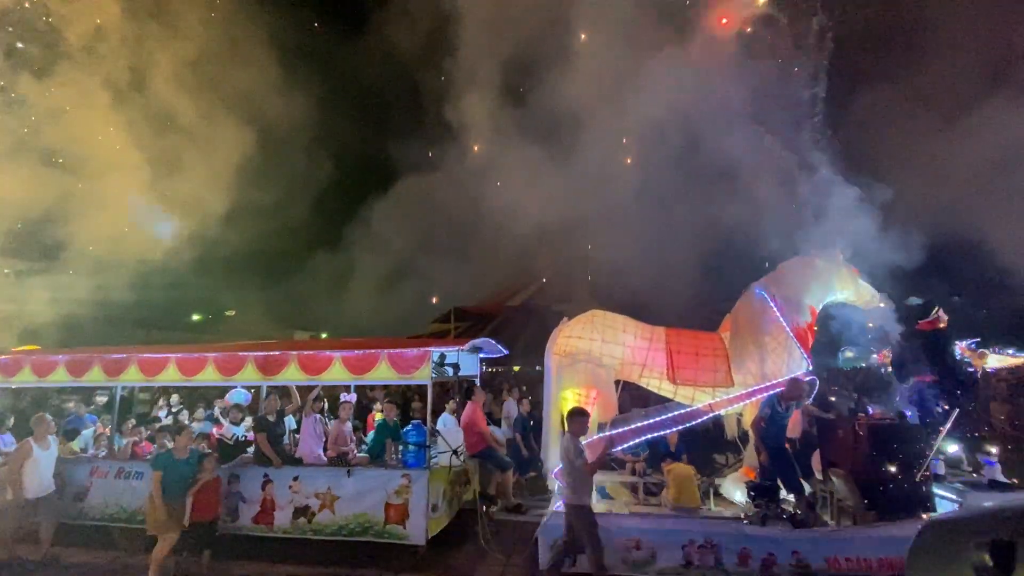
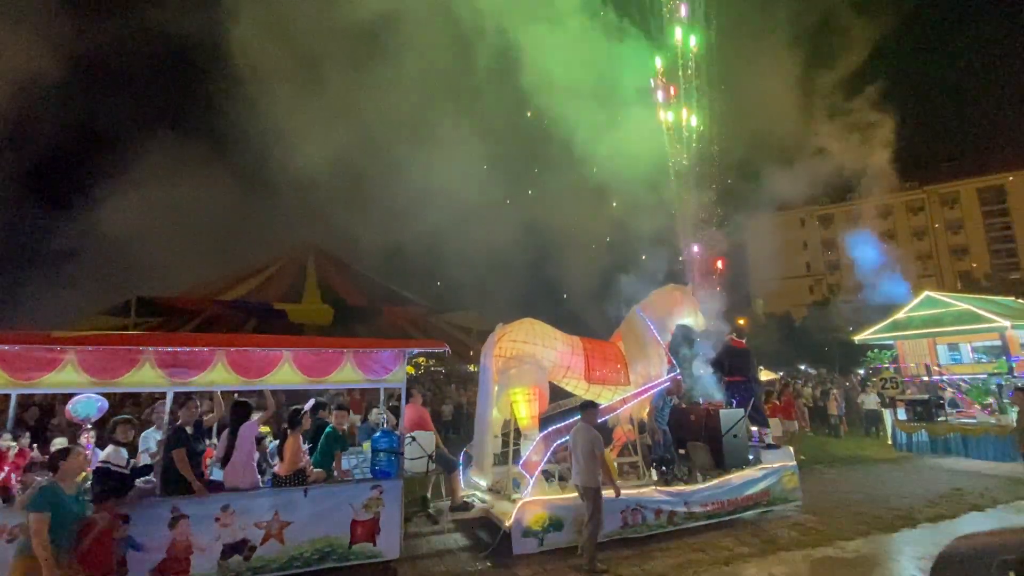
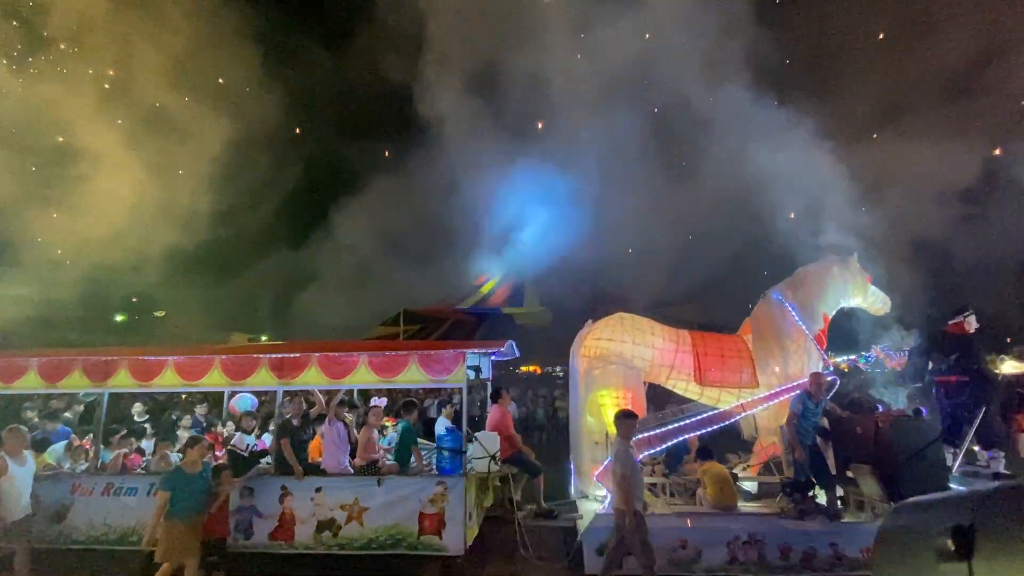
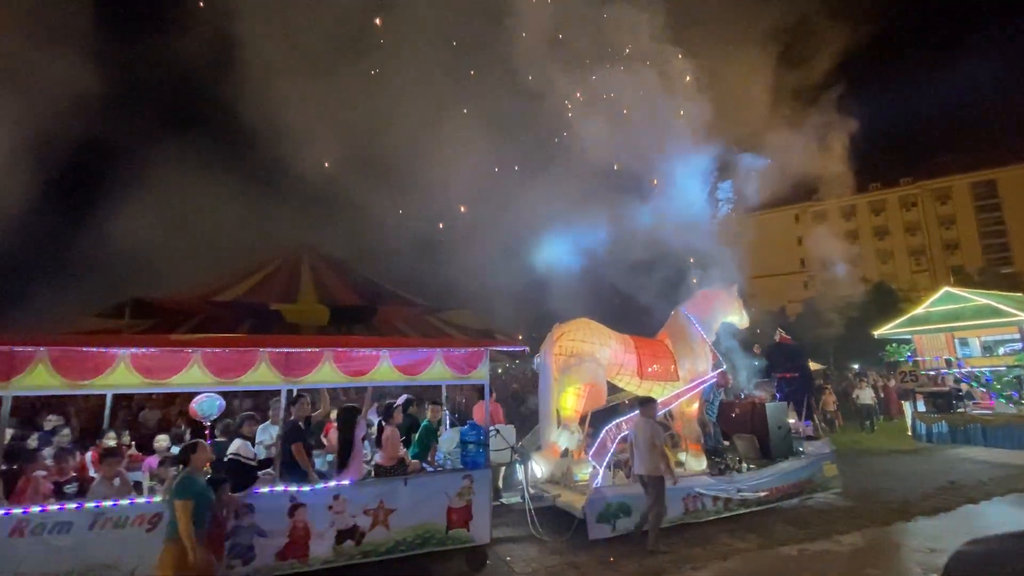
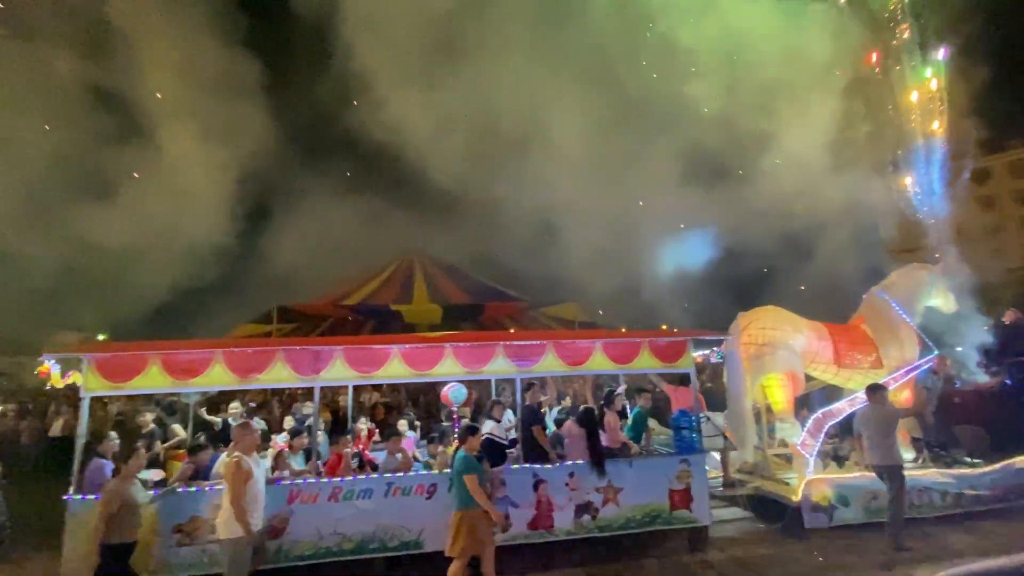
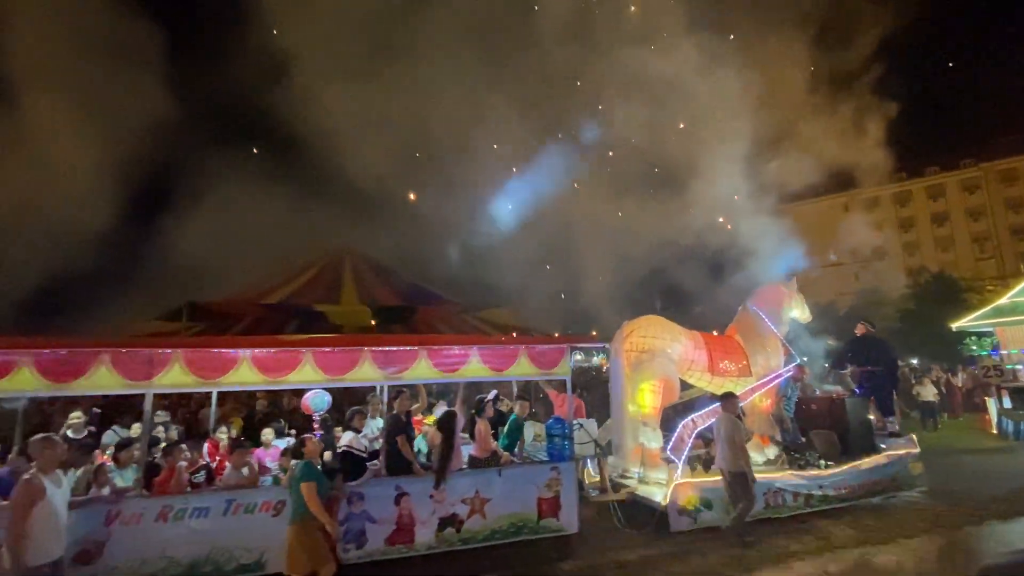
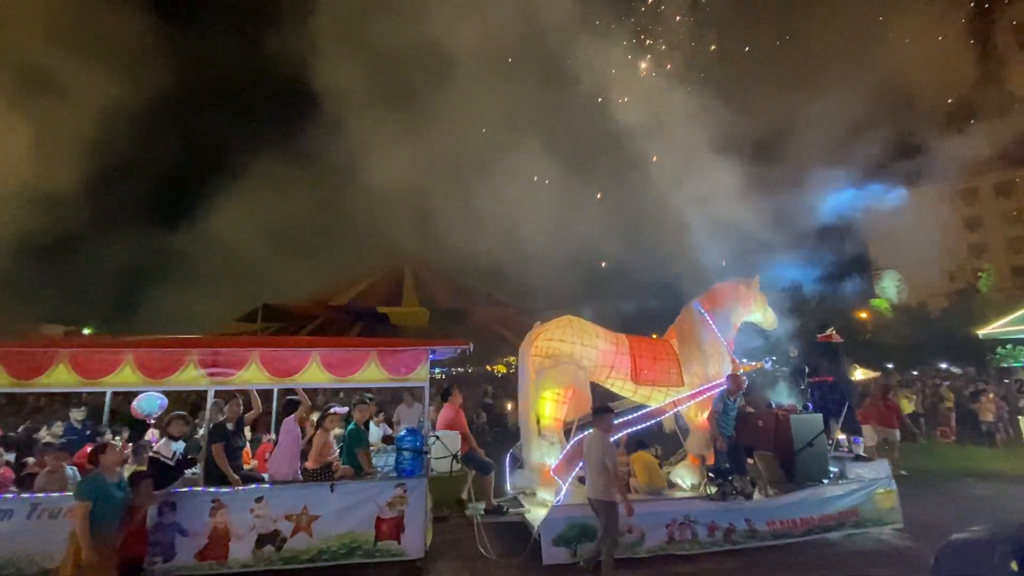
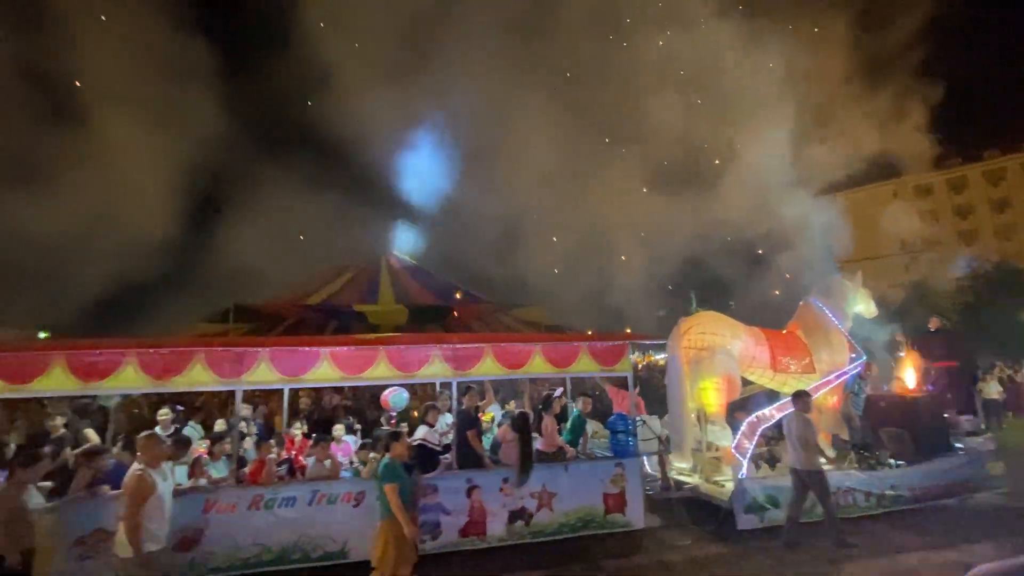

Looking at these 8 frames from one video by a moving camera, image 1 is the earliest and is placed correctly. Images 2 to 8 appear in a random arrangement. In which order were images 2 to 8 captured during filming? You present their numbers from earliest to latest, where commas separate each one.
3, 7, 2, 4, 6, 8, 5
